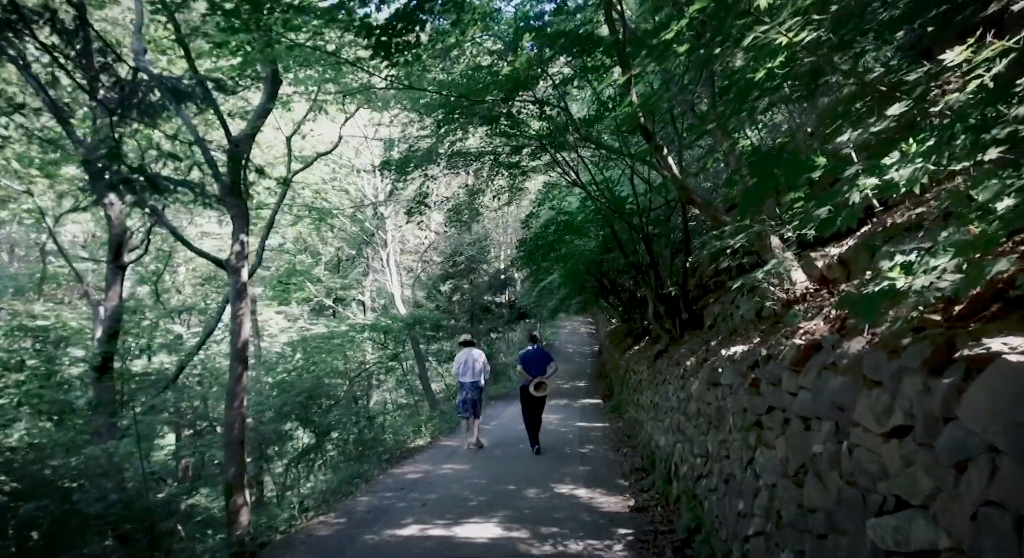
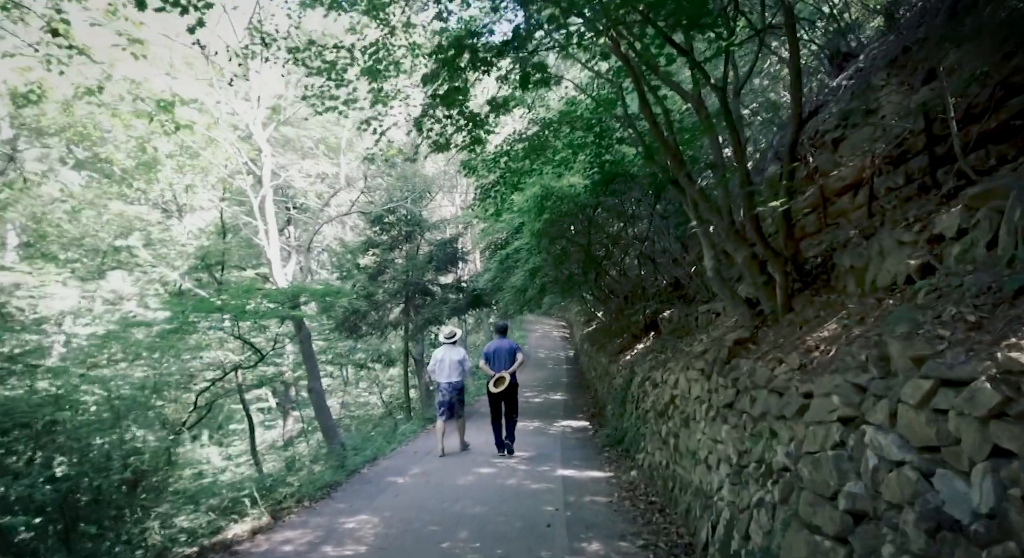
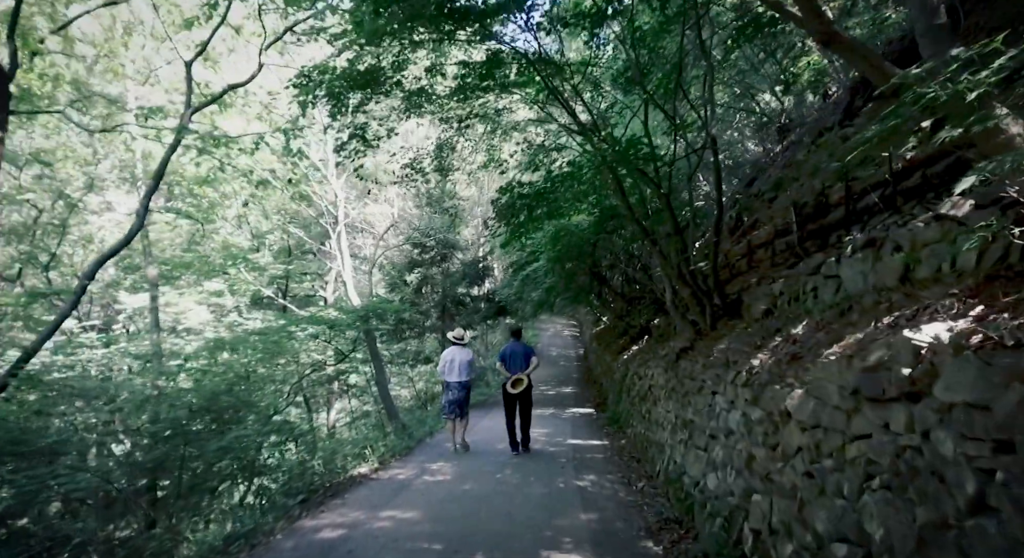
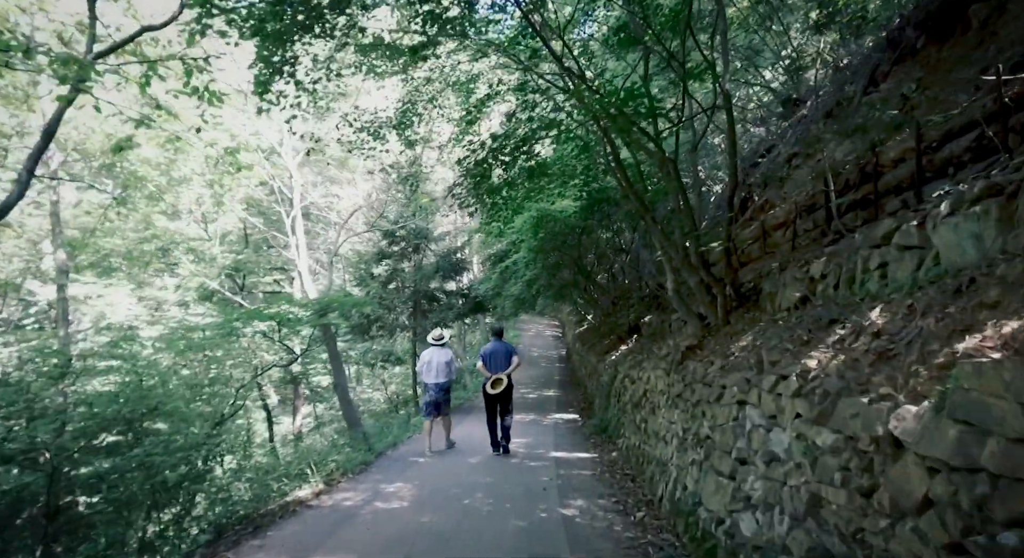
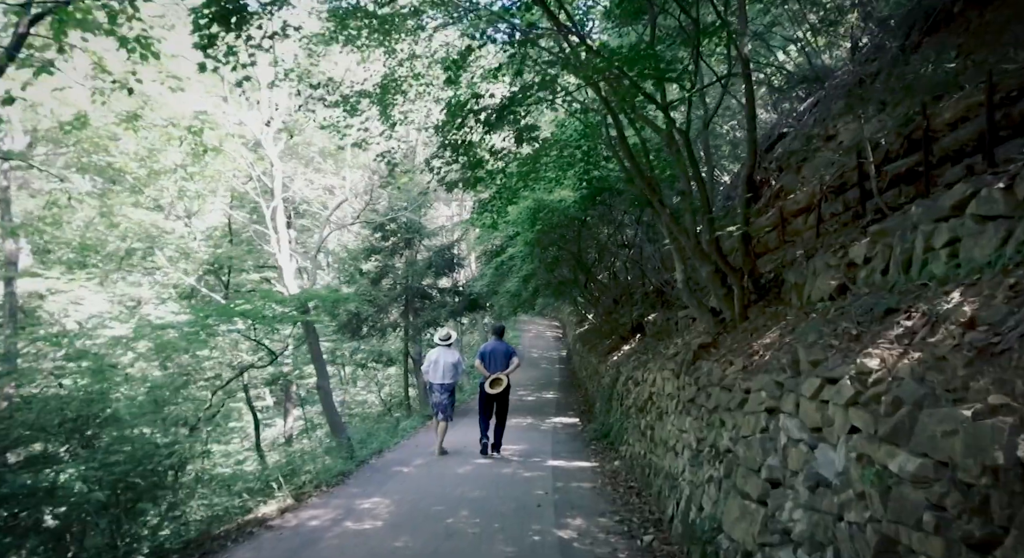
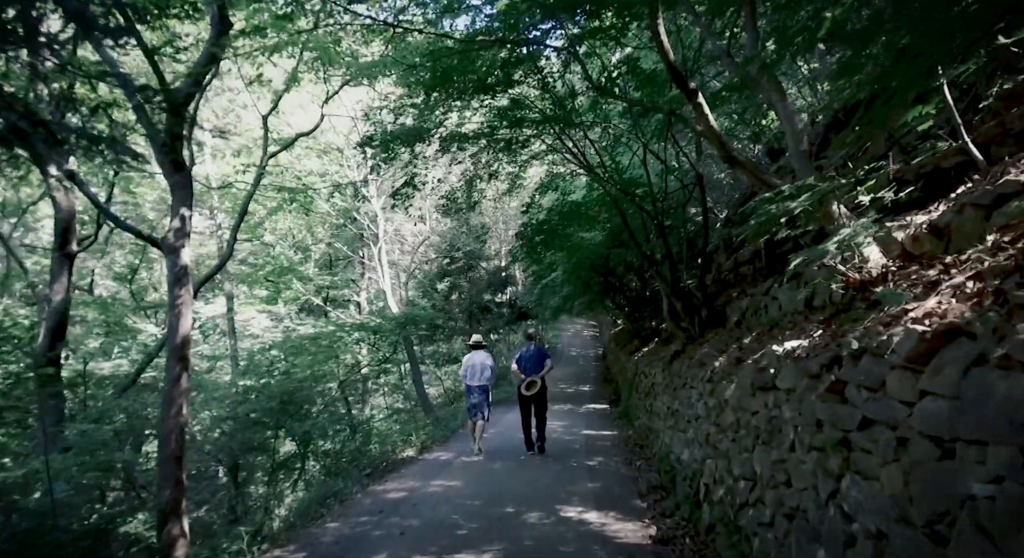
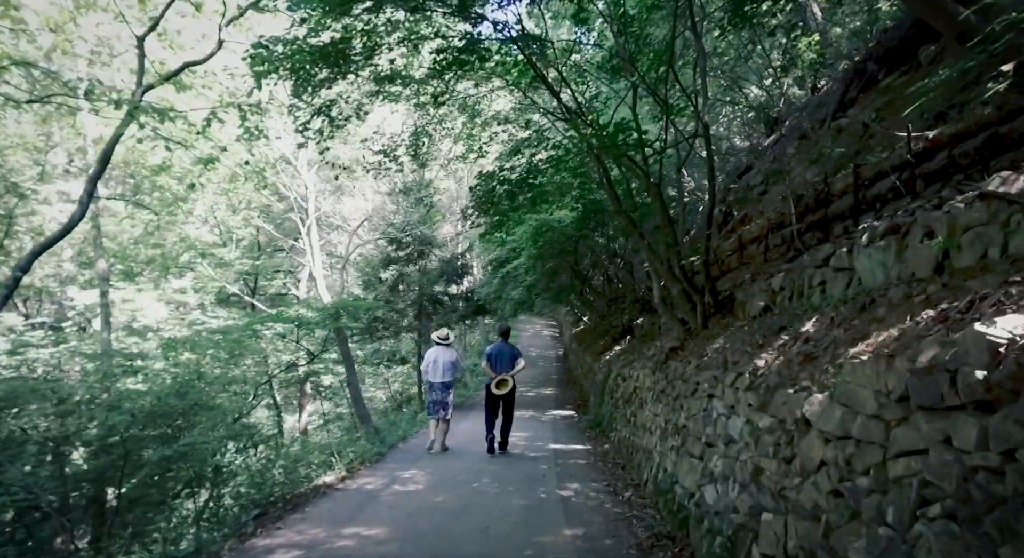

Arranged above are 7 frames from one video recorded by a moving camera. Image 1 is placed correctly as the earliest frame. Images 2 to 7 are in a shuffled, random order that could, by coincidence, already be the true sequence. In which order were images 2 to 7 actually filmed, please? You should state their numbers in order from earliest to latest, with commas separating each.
6, 3, 7, 4, 5, 2
